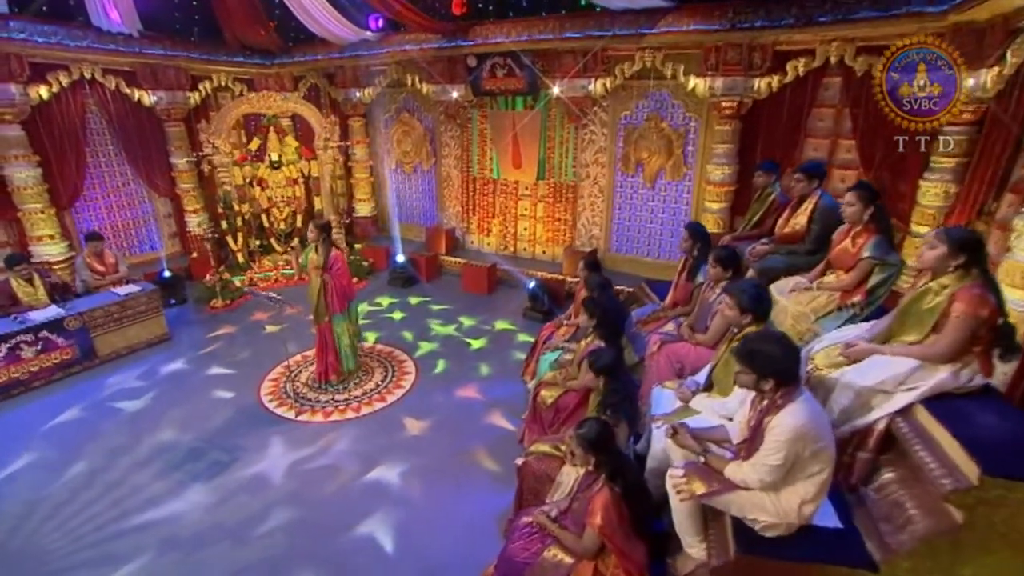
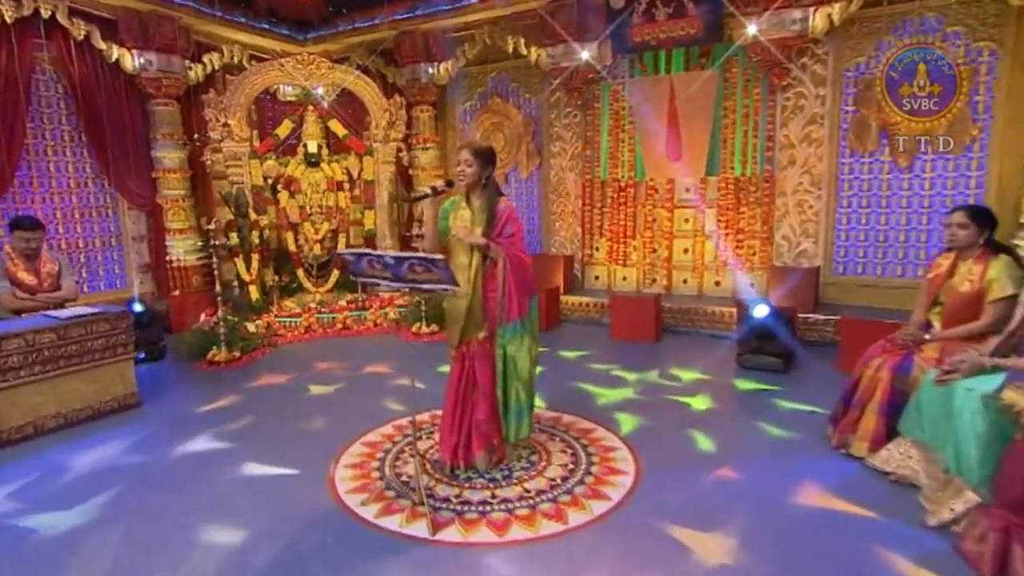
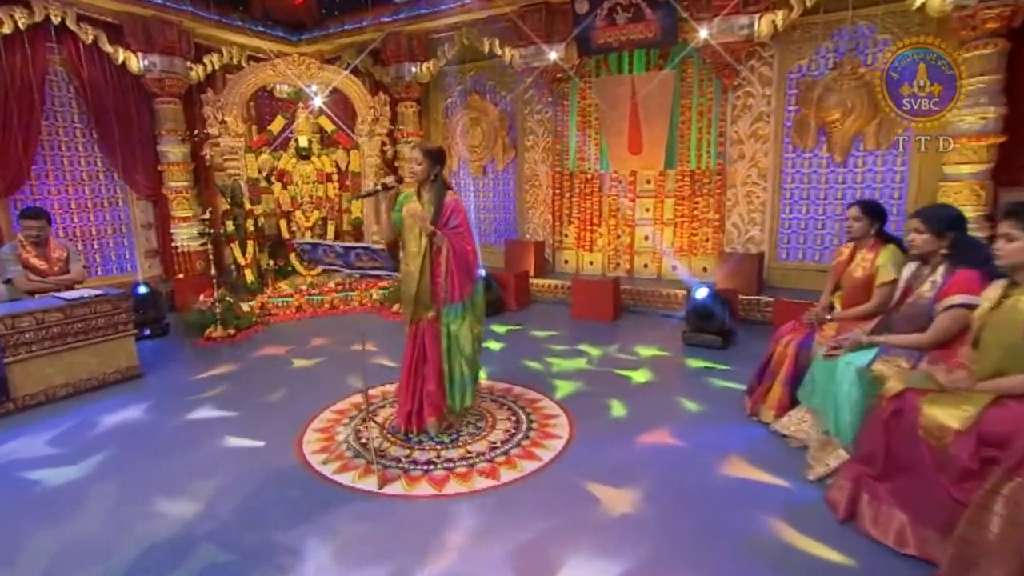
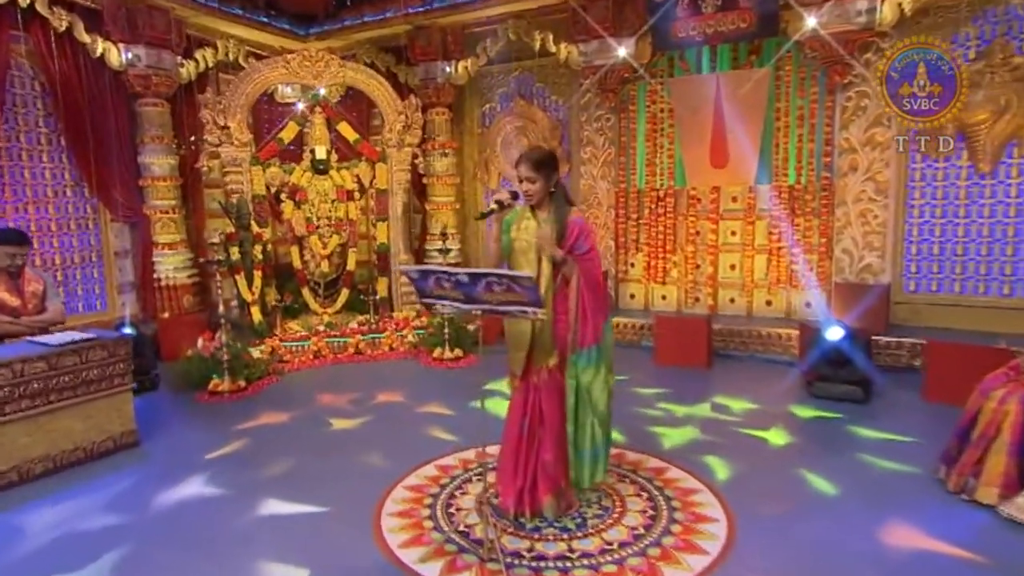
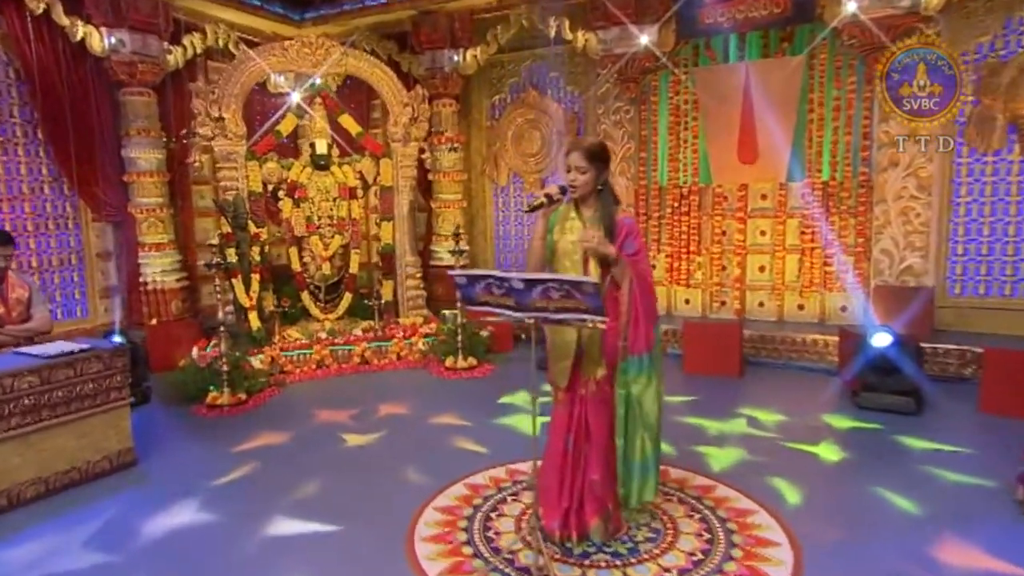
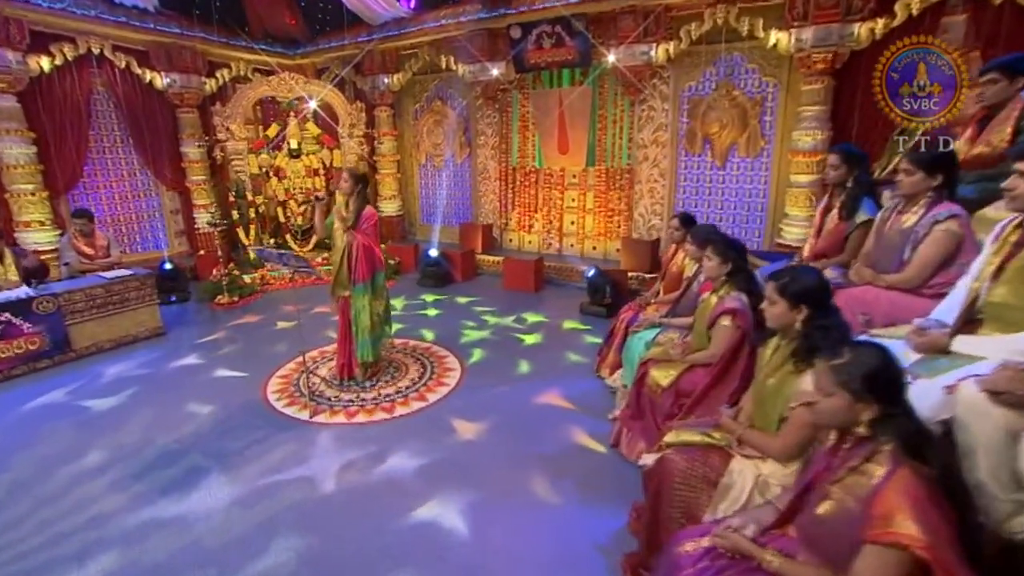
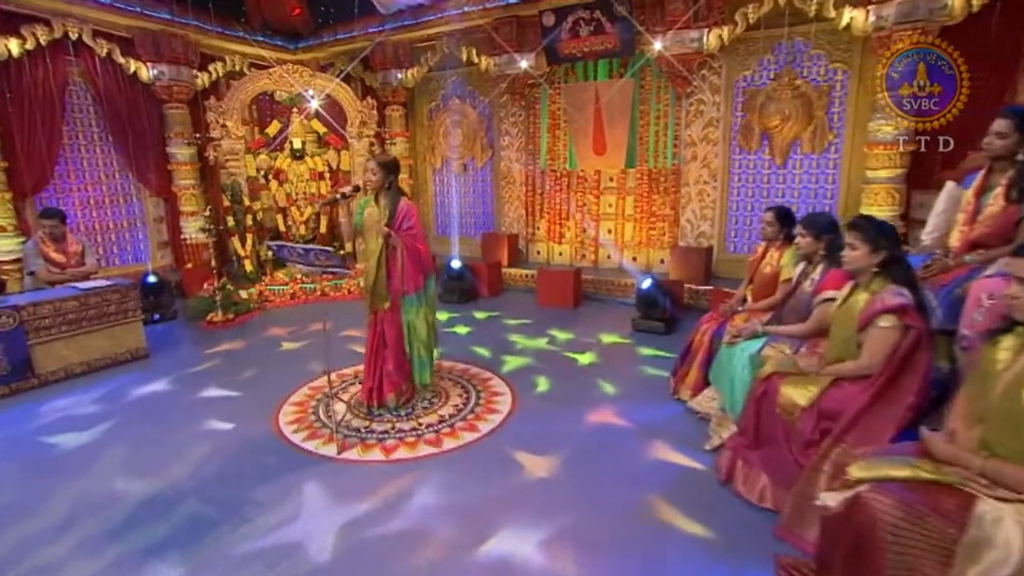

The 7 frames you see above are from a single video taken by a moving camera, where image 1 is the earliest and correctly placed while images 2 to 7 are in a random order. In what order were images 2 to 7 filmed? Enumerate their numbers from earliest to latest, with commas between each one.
6, 7, 3, 2, 4, 5
